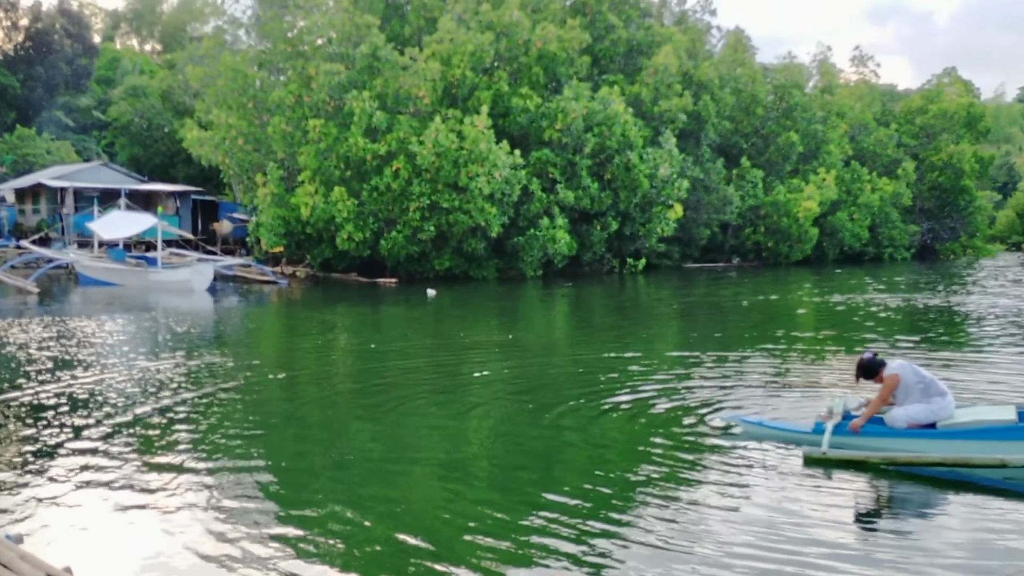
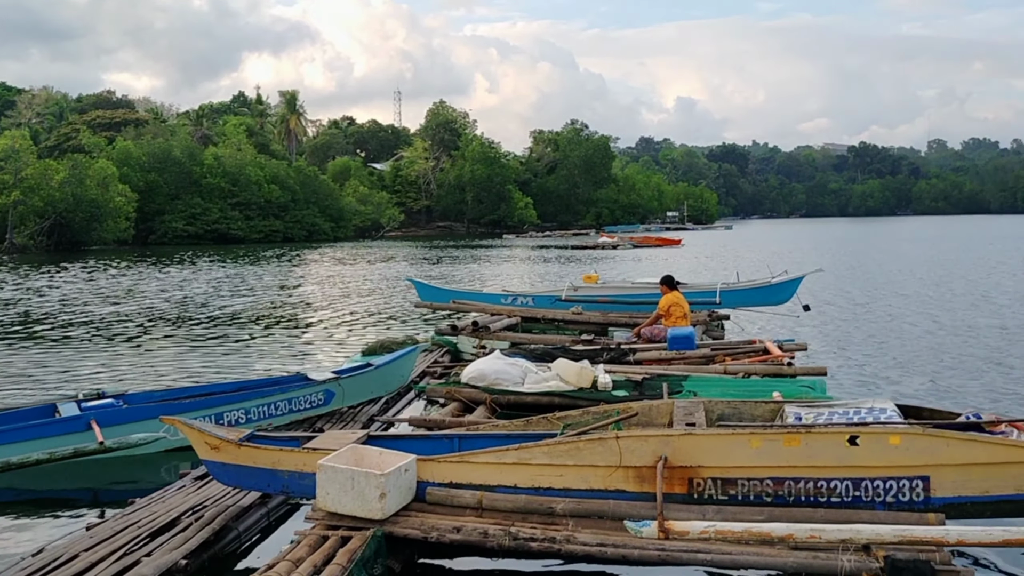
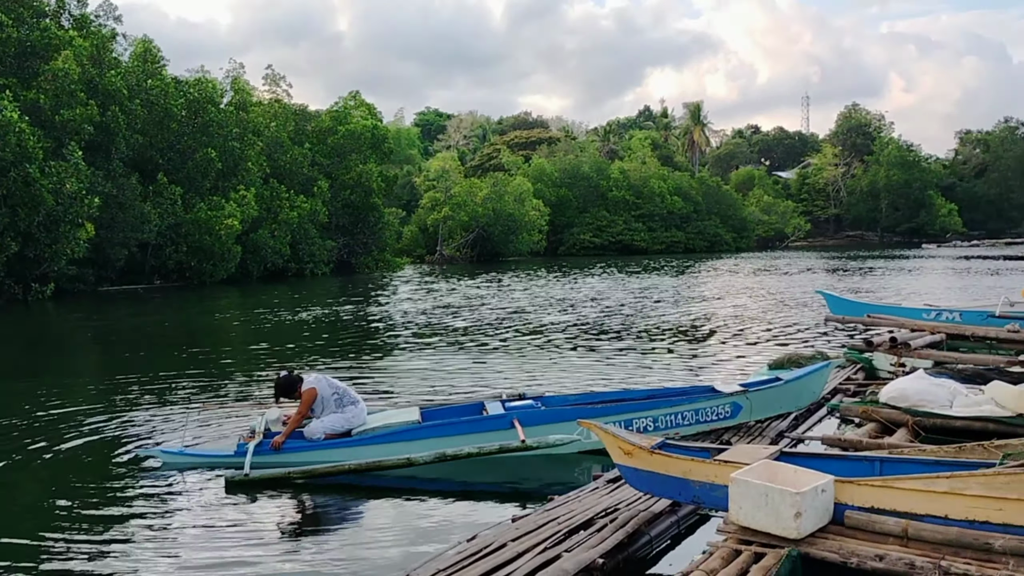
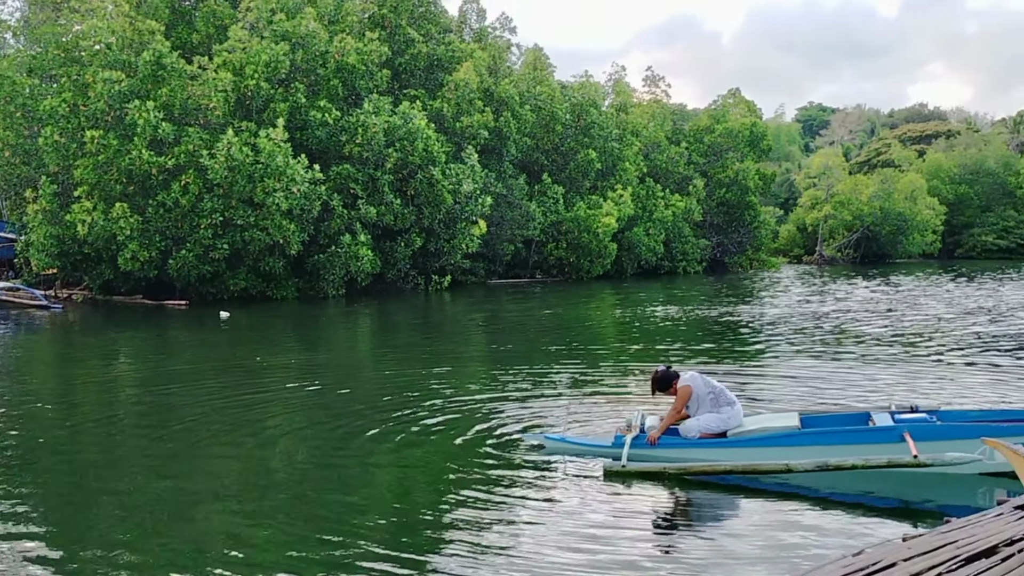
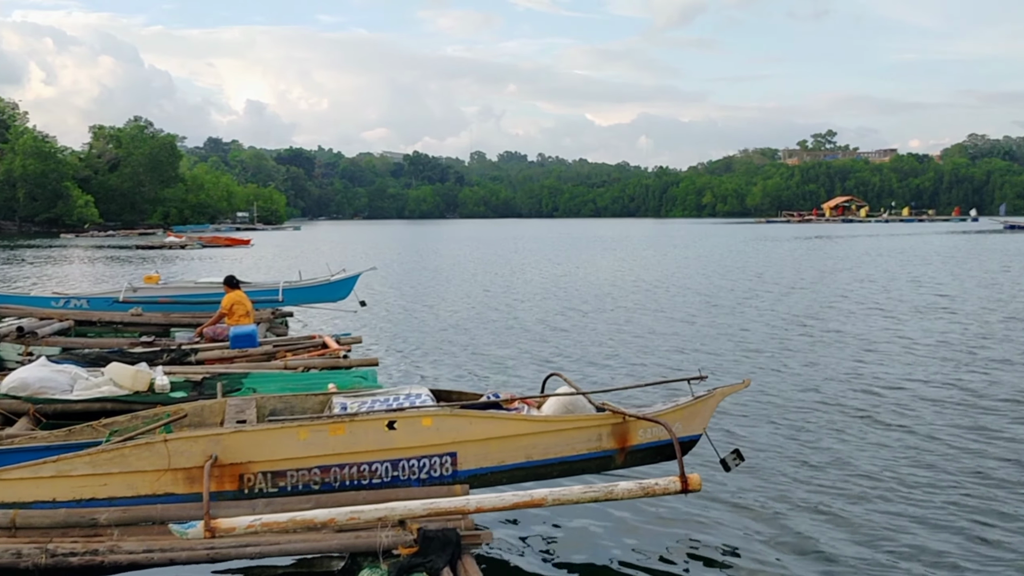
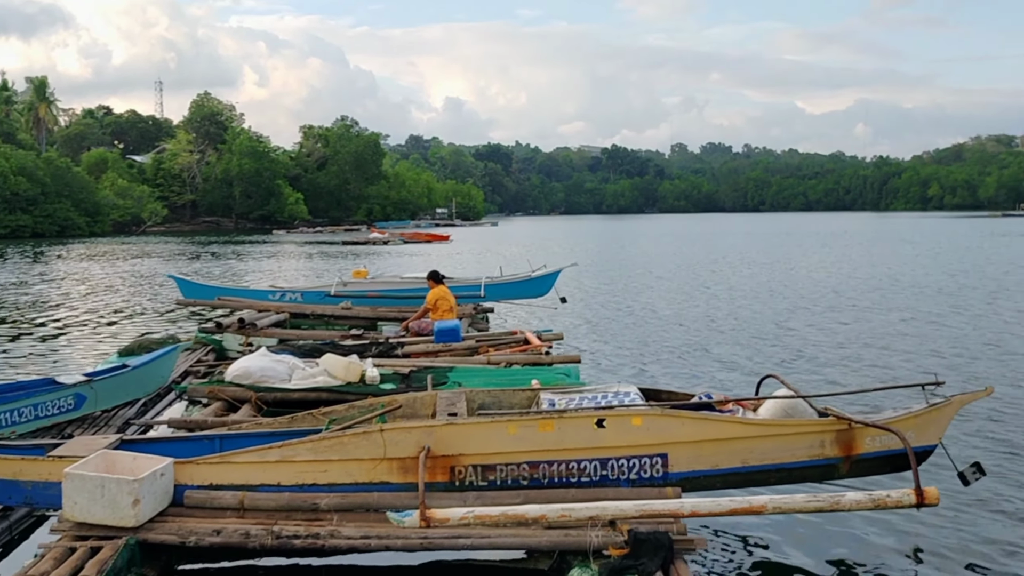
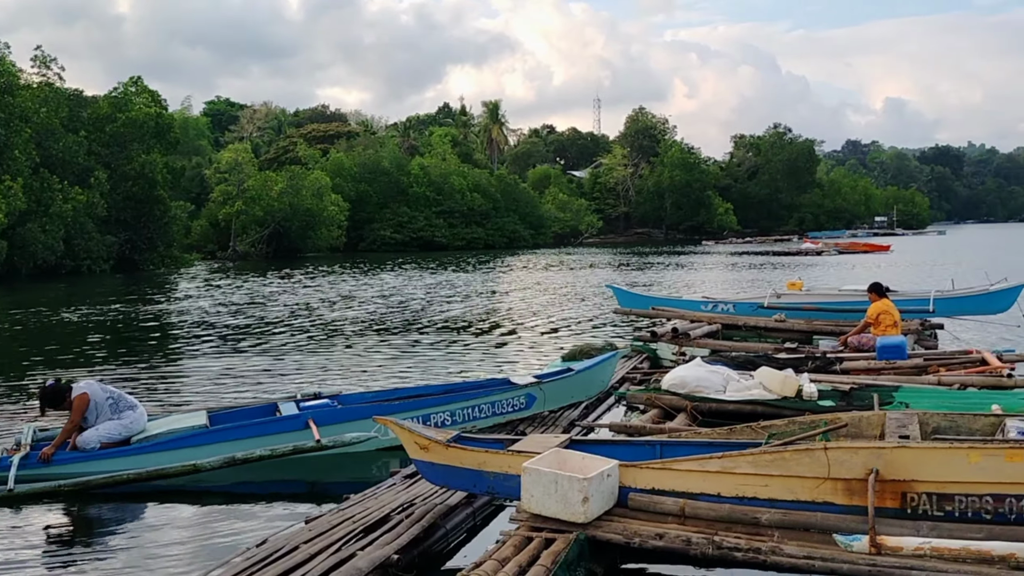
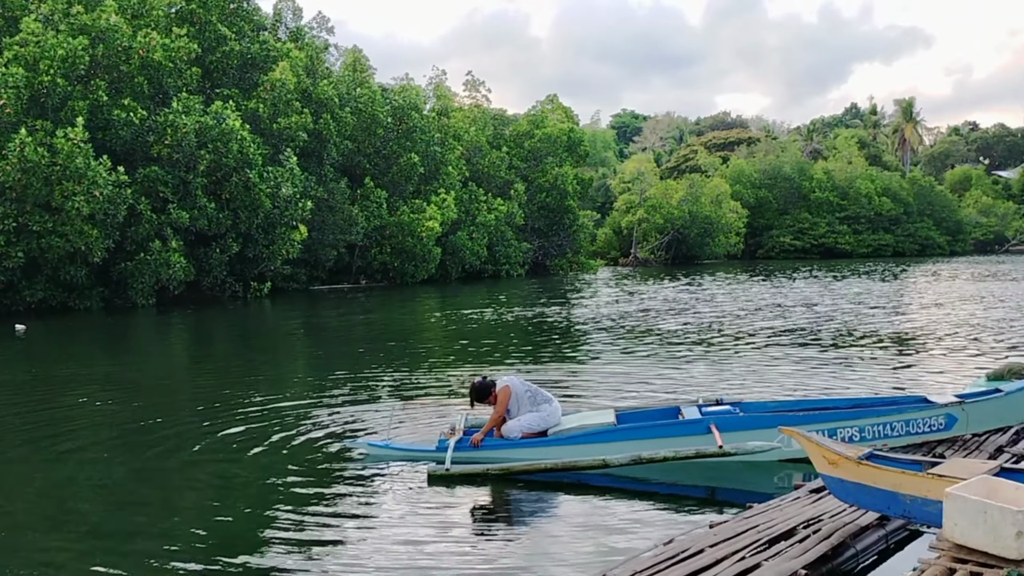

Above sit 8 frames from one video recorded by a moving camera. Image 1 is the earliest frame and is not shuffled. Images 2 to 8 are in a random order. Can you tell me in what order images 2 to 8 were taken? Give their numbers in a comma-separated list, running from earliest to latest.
4, 8, 3, 7, 2, 6, 5
